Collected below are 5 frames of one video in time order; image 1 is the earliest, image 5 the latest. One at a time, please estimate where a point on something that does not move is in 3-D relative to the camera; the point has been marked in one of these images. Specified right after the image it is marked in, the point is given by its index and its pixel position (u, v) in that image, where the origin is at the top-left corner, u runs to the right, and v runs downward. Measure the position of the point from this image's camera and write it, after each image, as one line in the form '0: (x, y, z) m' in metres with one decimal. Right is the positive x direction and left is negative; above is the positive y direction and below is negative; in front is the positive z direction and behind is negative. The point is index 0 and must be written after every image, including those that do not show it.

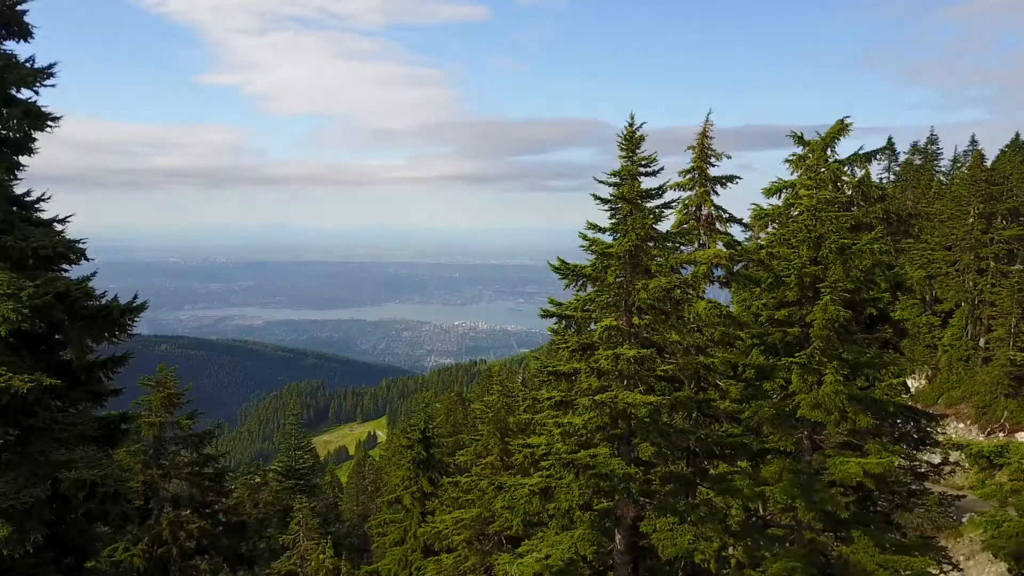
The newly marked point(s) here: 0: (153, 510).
0: (-10.6, -6.7, +18.7) m
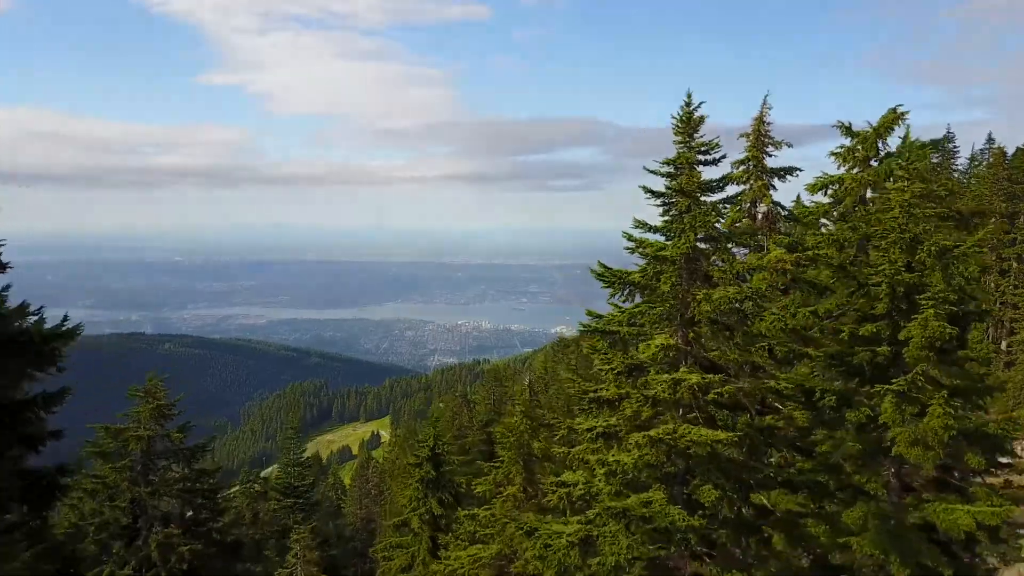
0: (-10.3, -6.7, +17.7) m
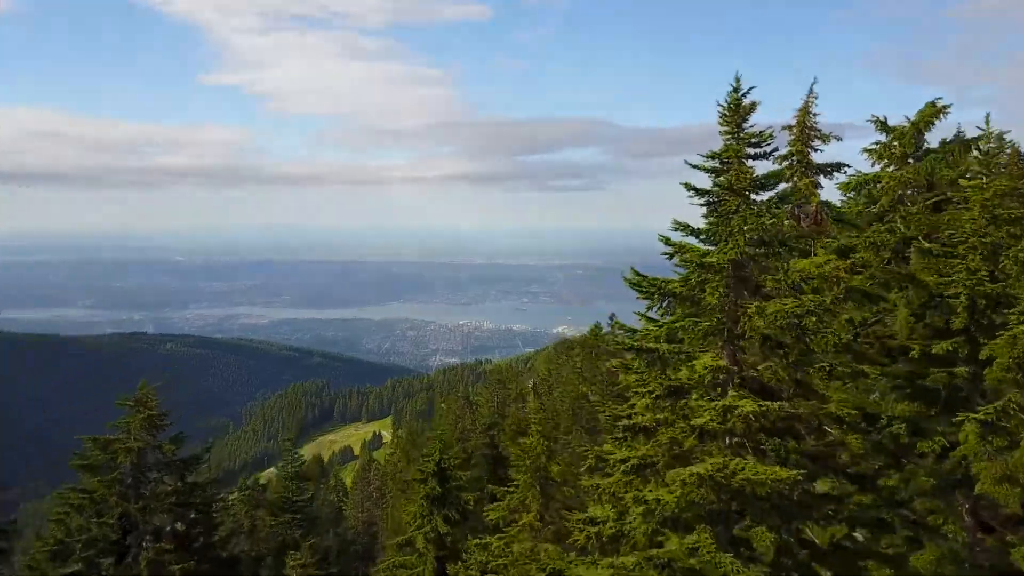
0: (-10.1, -6.8, +17.1) m
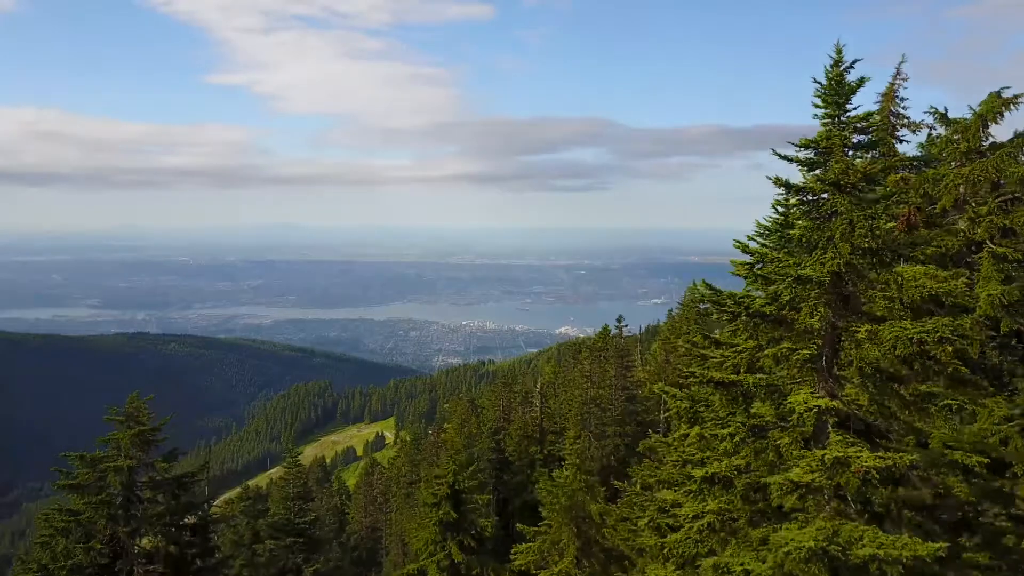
0: (-9.8, -6.9, +16.2) m
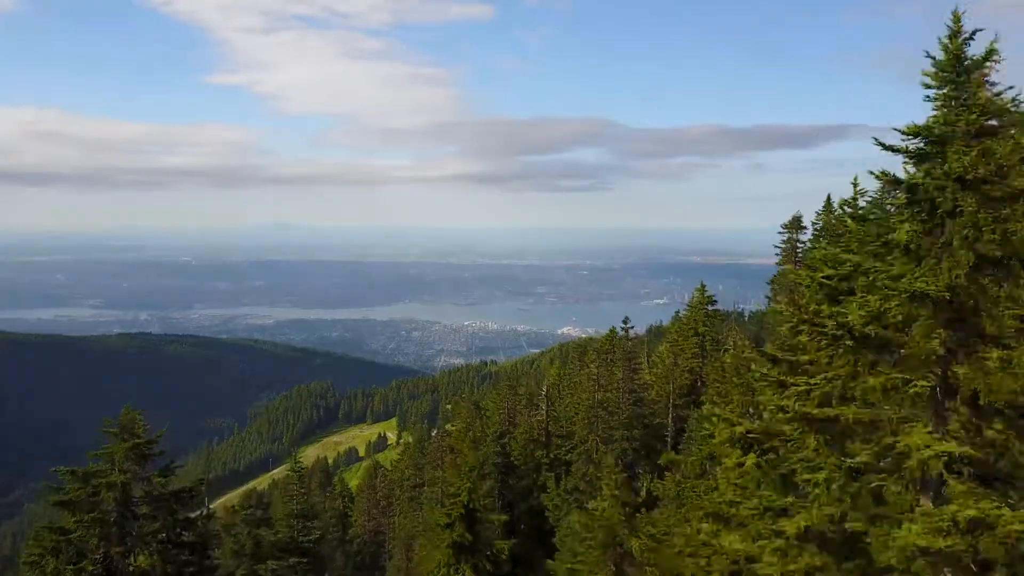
0: (-9.5, -7.0, +15.6) m
